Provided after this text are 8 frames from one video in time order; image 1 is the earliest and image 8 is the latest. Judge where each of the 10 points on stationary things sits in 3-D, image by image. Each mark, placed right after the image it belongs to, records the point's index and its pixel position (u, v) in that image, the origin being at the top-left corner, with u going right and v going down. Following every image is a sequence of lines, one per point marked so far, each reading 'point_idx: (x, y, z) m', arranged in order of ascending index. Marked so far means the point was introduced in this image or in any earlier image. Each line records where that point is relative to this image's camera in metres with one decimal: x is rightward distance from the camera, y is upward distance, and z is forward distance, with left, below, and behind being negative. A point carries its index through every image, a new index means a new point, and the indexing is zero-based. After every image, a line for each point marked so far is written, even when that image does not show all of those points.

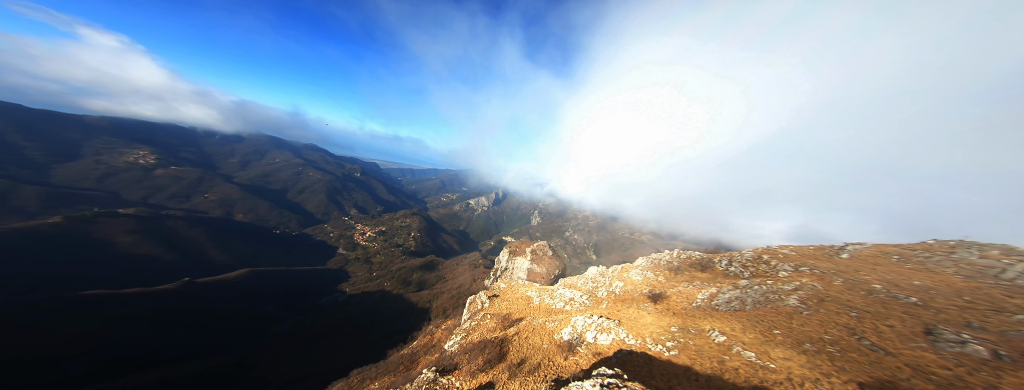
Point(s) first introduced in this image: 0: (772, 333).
0: (+16.3, -8.6, +15.5) m
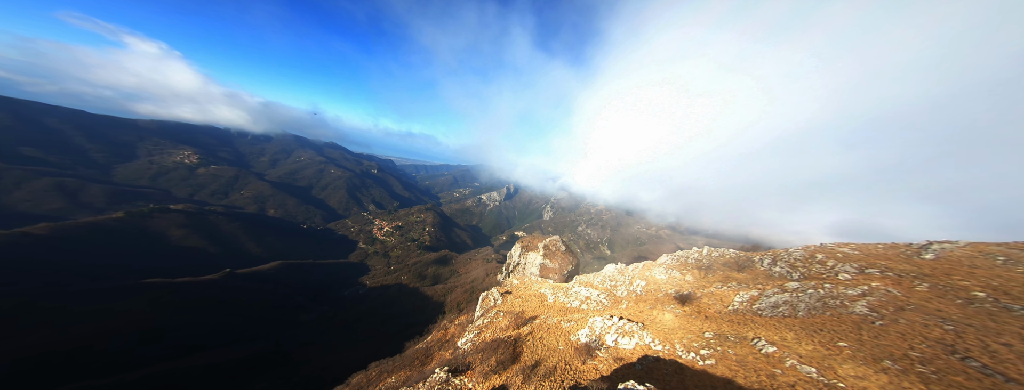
0: (+17.1, -7.9, +13.0) m
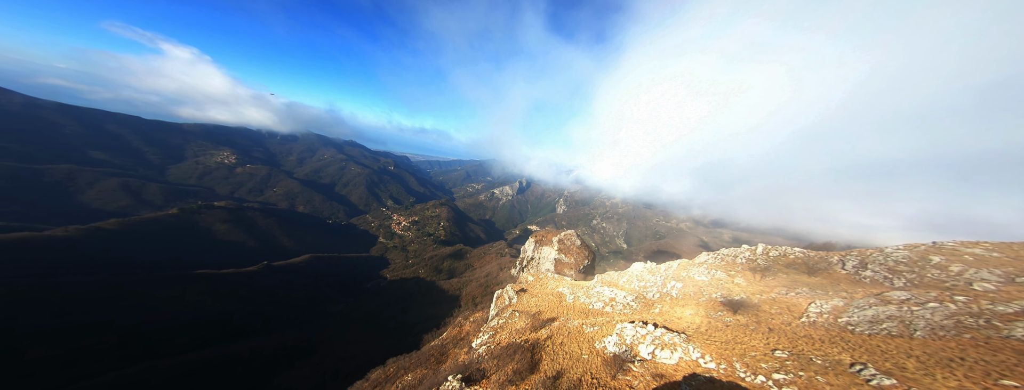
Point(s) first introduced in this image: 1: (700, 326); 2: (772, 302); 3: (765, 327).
0: (+18.0, -7.1, +9.1) m
1: (+14.2, -10.0, +18.9) m
2: (+19.4, -8.0, +18.4) m
3: (+16.8, -8.8, +16.4) m
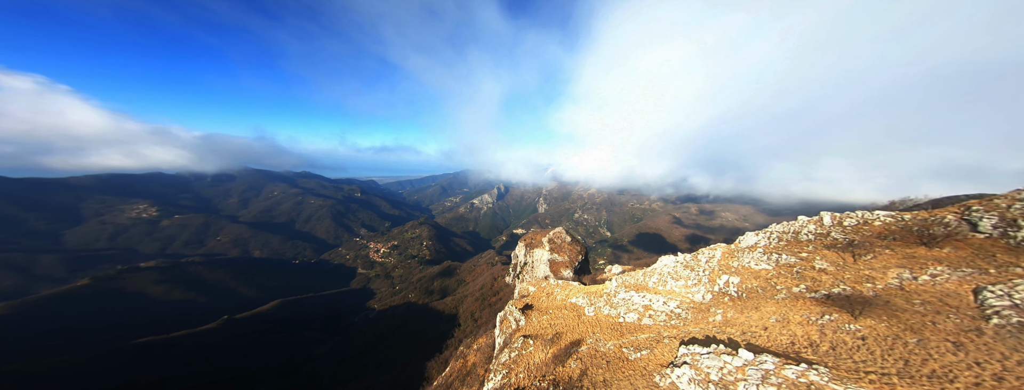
0: (+20.3, -4.3, +4.1) m
1: (+16.2, -7.9, +13.5) m
2: (+21.1, -5.2, +13.5) m
3: (+18.8, -6.3, +11.2) m
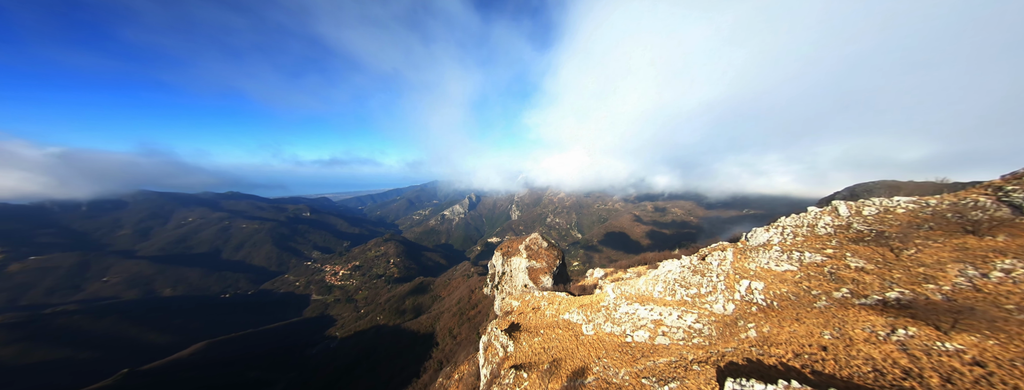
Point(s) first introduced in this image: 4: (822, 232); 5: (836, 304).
0: (+21.6, -3.2, +2.0) m
1: (+16.7, -7.4, +10.7) m
2: (+21.3, -4.4, +11.3) m
3: (+19.4, -5.6, +8.8) m
4: (+23.6, -2.9, +18.8) m
5: (+19.4, -6.5, +14.7) m
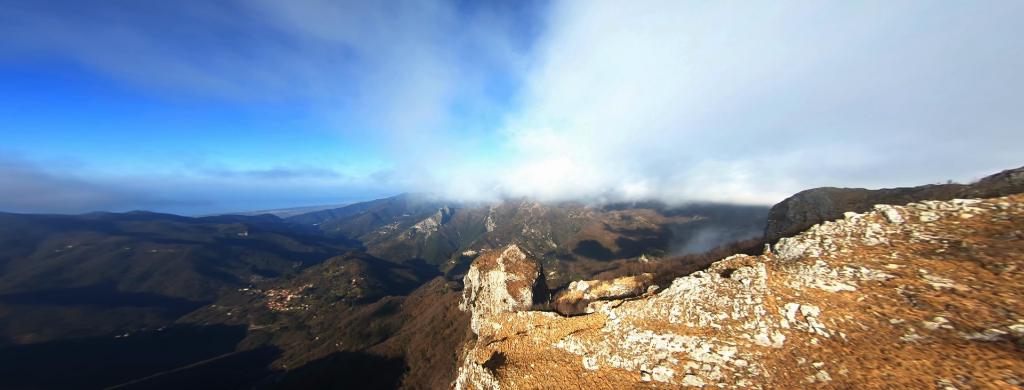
0: (+23.0, -2.7, -1.0) m
1: (+17.3, -7.4, +7.0) m
2: (+21.8, -4.3, +8.3) m
3: (+20.2, -5.4, +5.5) m
4: (+23.3, -3.1, +16.0) m
5: (+19.6, -6.6, +11.3) m
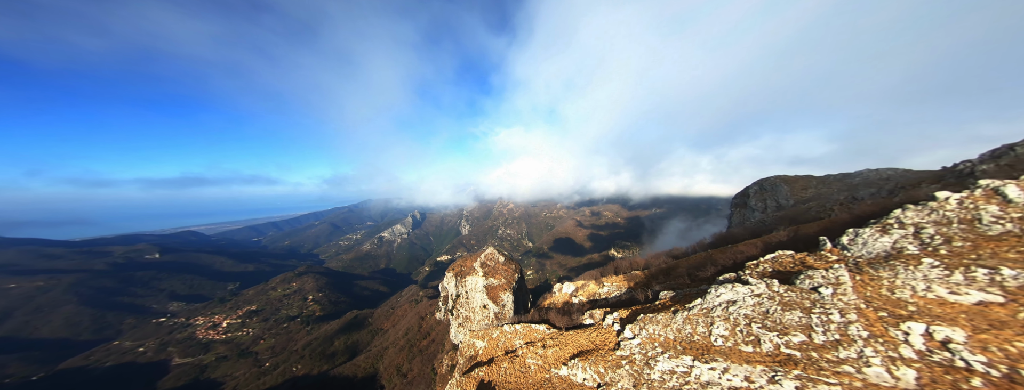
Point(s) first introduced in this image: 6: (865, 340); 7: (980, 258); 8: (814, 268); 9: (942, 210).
0: (+25.0, -1.3, -4.9) m
1: (+18.7, -6.2, +2.5) m
2: (+22.9, -3.0, +4.2) m
3: (+21.6, -4.1, +1.3) m
4: (+23.5, -1.8, +12.0) m
5: (+20.5, -5.4, +7.0) m
6: (+17.5, -7.2, +11.9) m
7: (+22.1, -2.9, +11.7) m
8: (+19.0, -4.6, +15.7) m
9: (+23.6, -0.7, +13.8) m
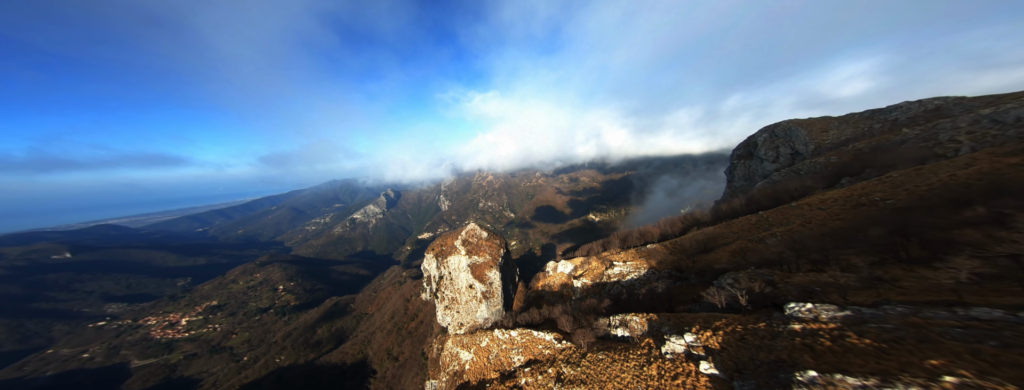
0: (+27.2, +0.2, -19.0) m
1: (+20.6, -4.3, -11.6) m
2: (+24.5, -0.6, -10.0) m
3: (+23.5, -2.2, -12.8) m
4: (+24.3, +1.5, -2.3) m
5: (+21.9, -2.8, -7.1) m
6: (+18.7, -4.3, -2.2) m
7: (+23.0, +0.2, -2.6) m
8: (+19.7, -1.2, +1.3) m
9: (+24.2, +2.7, -0.7) m
